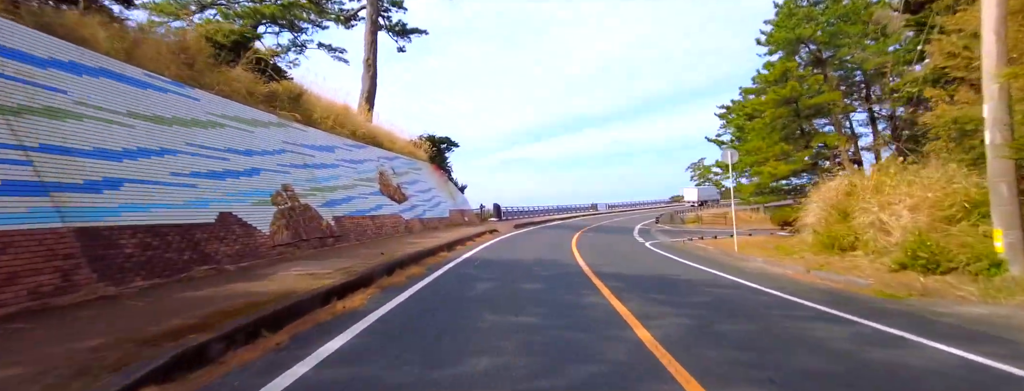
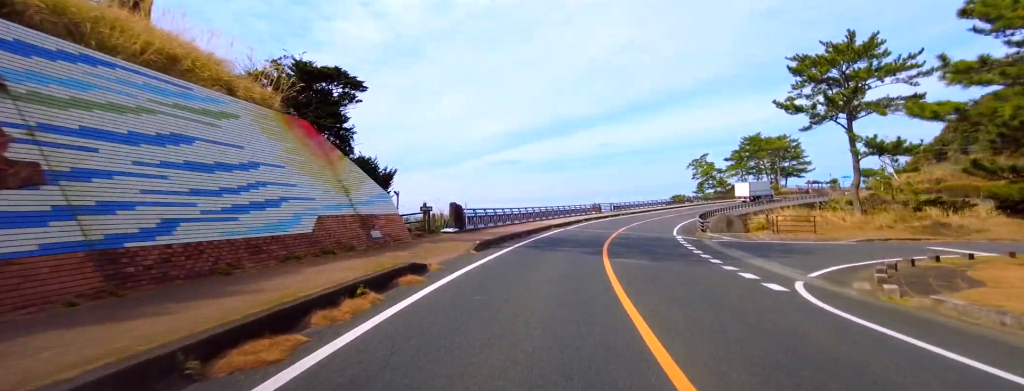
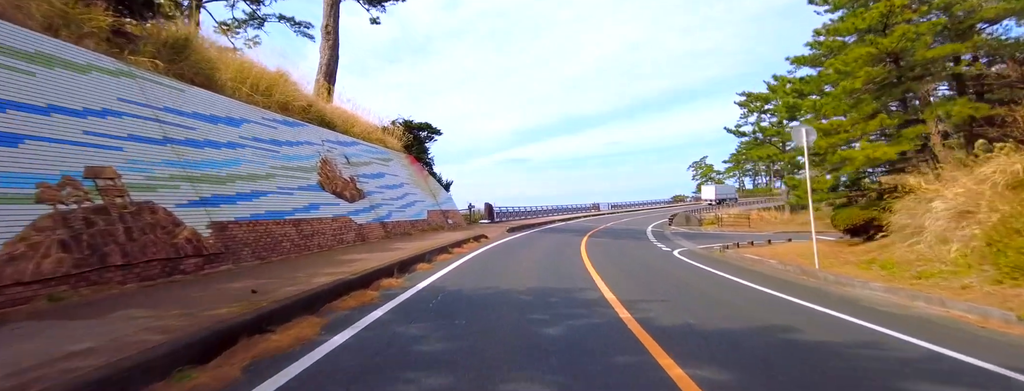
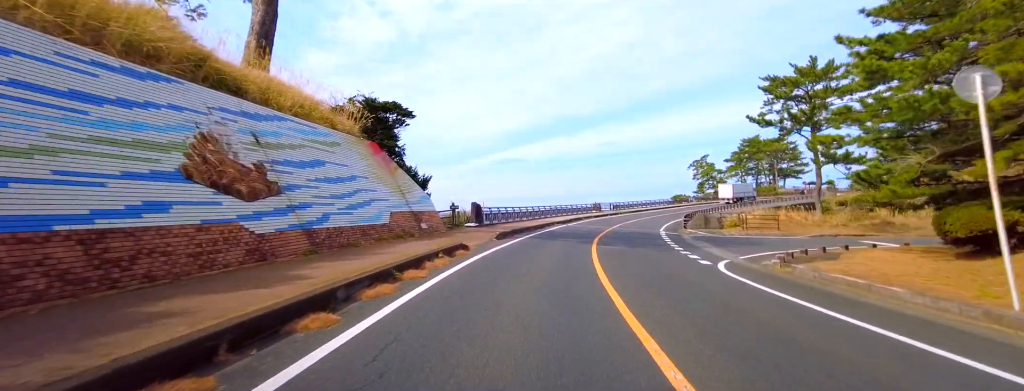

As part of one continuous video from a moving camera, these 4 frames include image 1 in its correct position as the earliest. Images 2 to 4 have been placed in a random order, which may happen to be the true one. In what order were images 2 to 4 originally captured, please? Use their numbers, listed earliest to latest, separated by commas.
3, 4, 2
